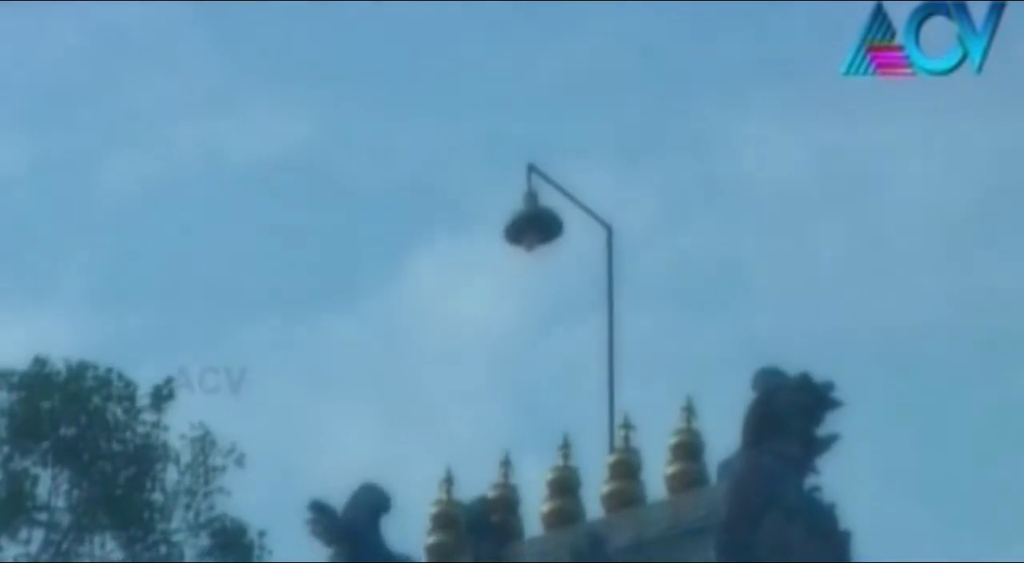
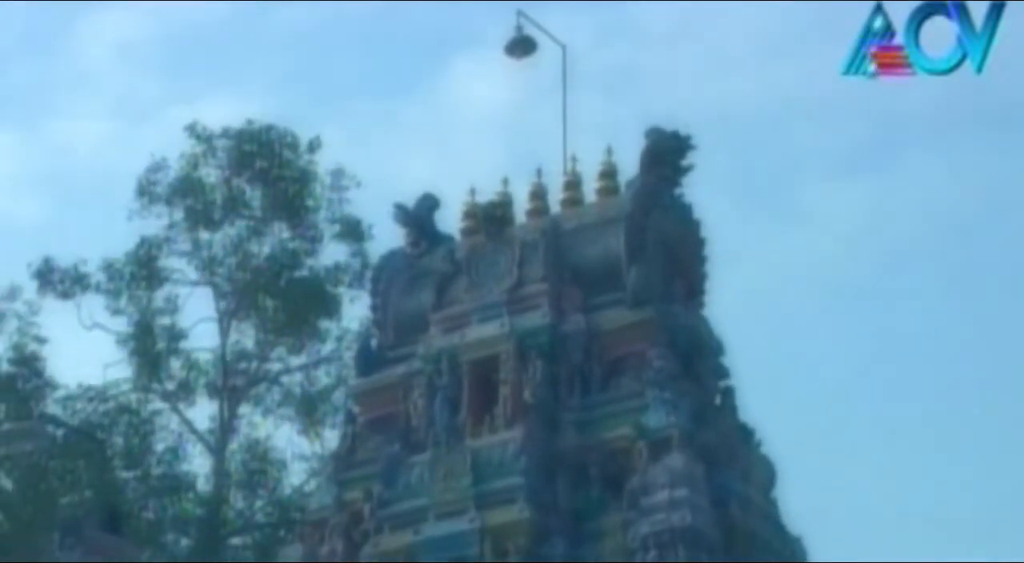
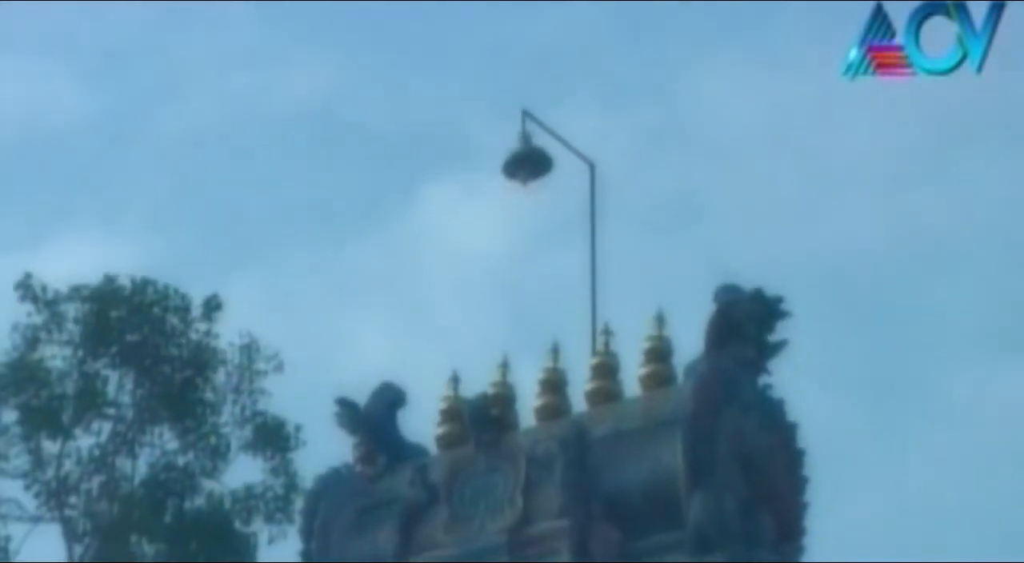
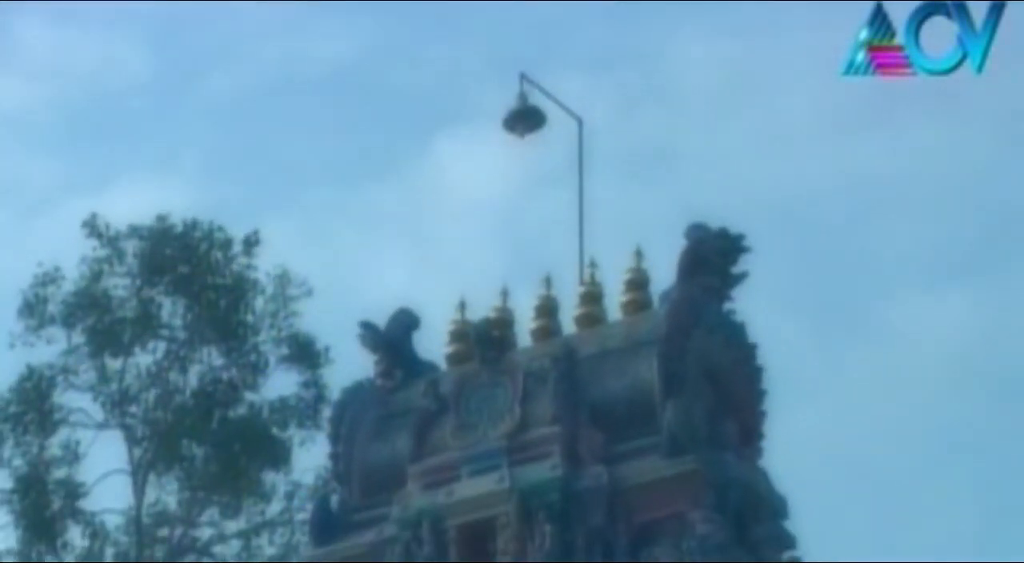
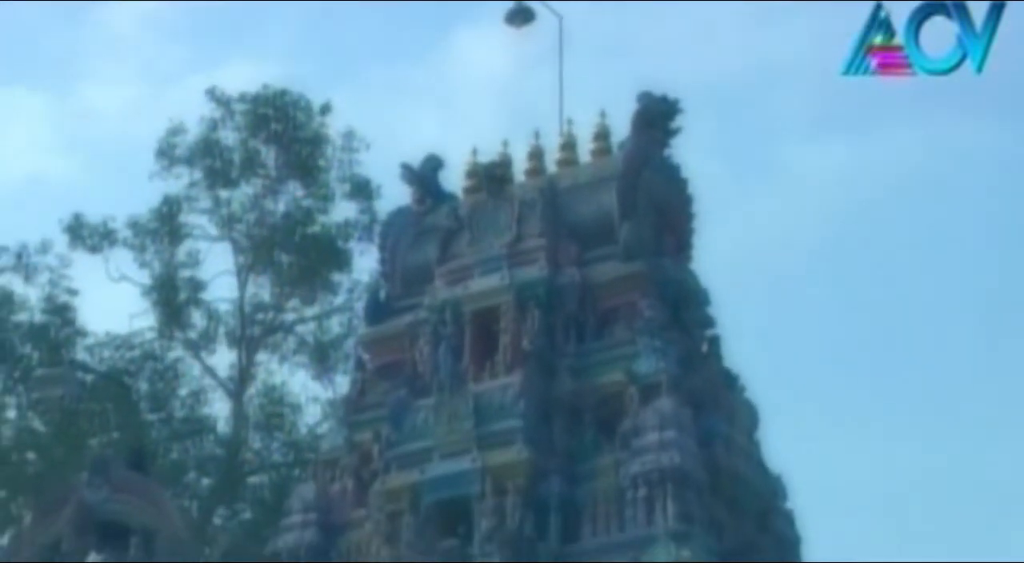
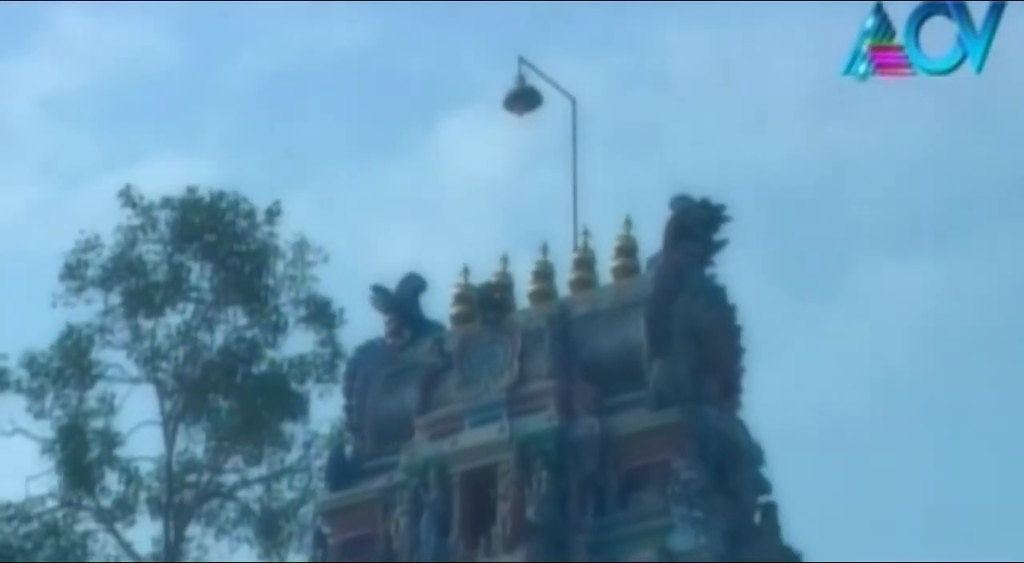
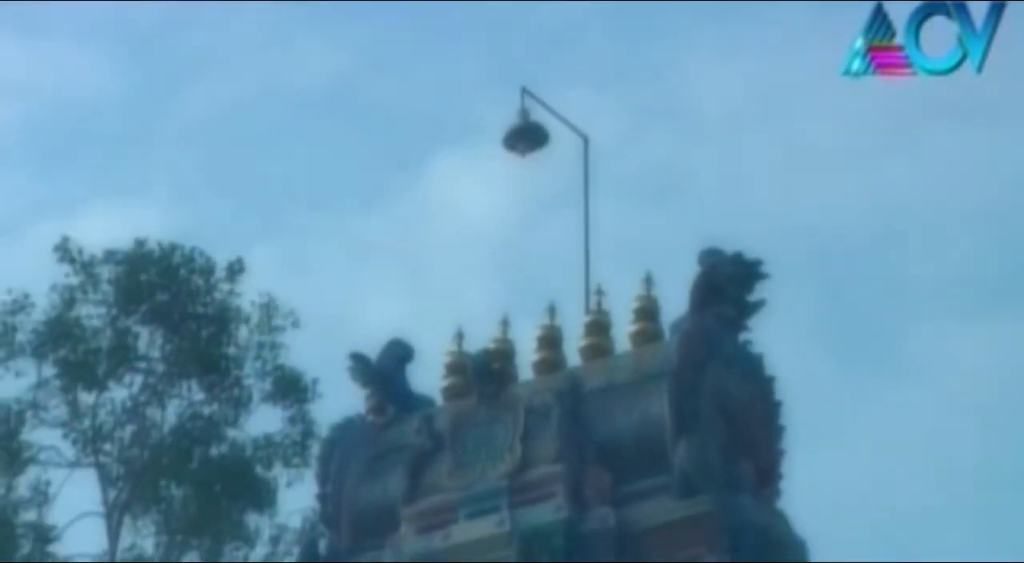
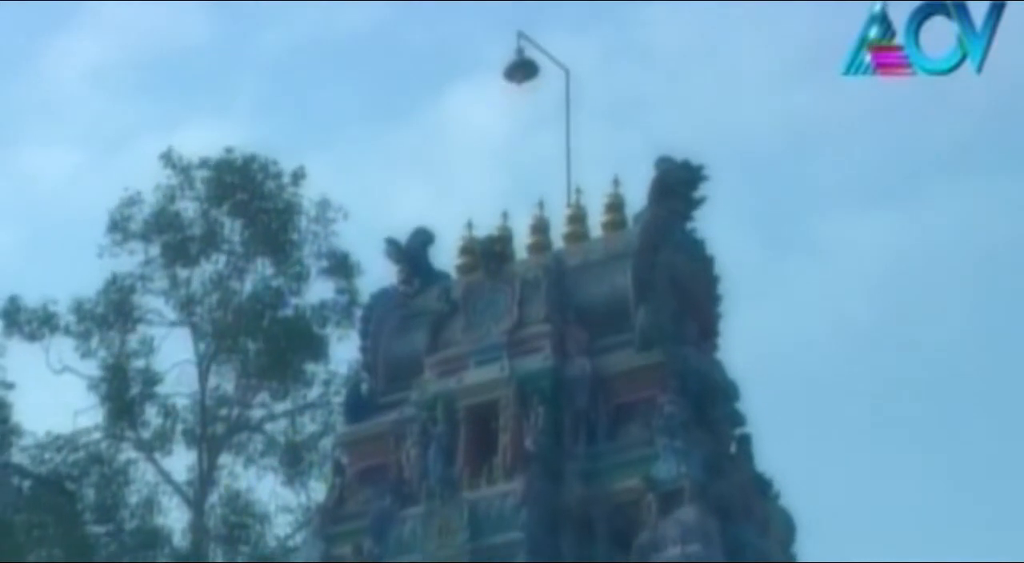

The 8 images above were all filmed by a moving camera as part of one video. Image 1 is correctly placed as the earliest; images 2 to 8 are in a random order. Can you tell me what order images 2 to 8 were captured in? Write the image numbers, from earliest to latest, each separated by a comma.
3, 7, 4, 6, 8, 2, 5
